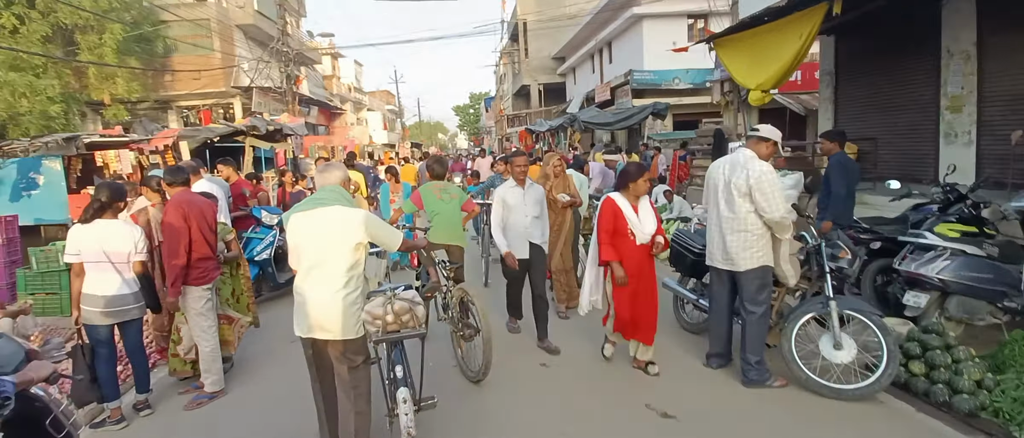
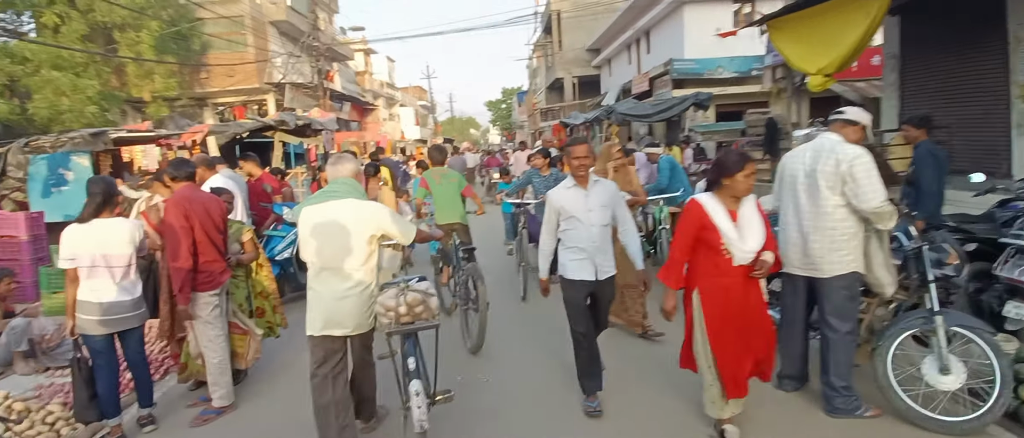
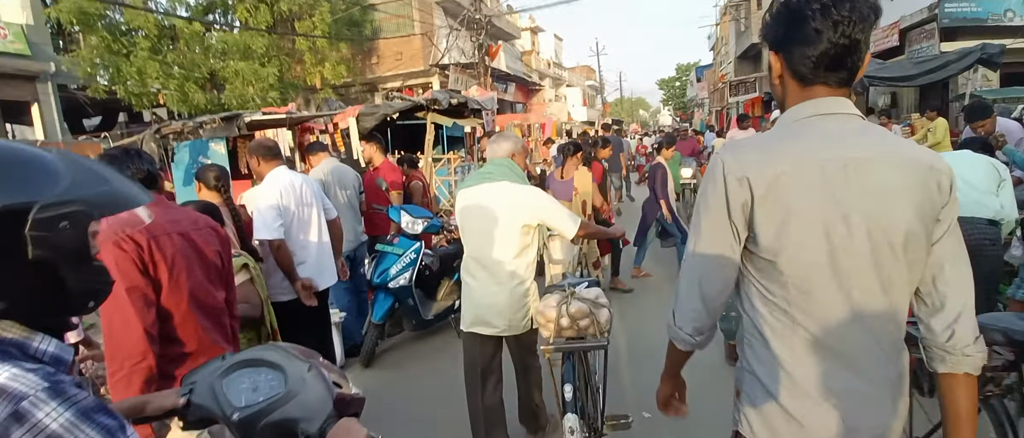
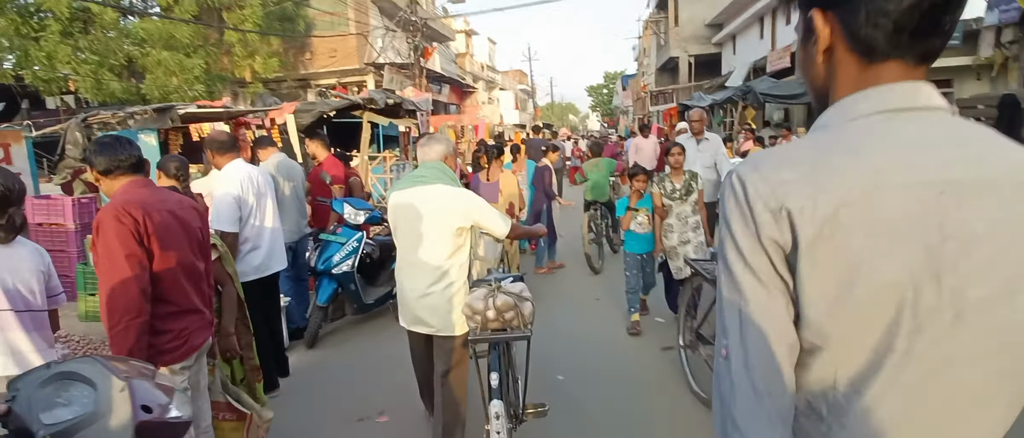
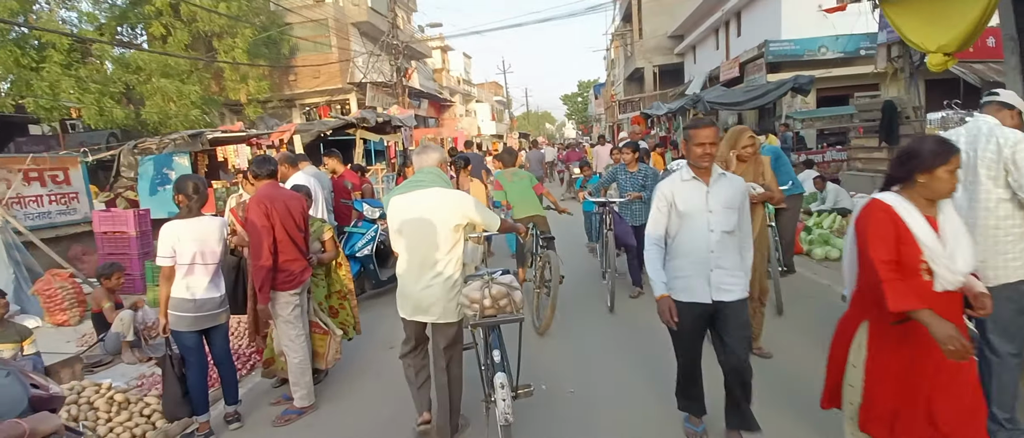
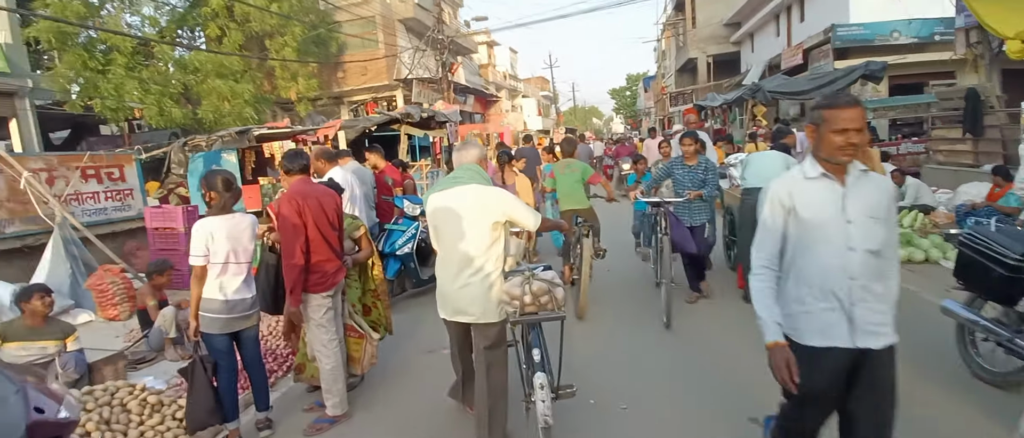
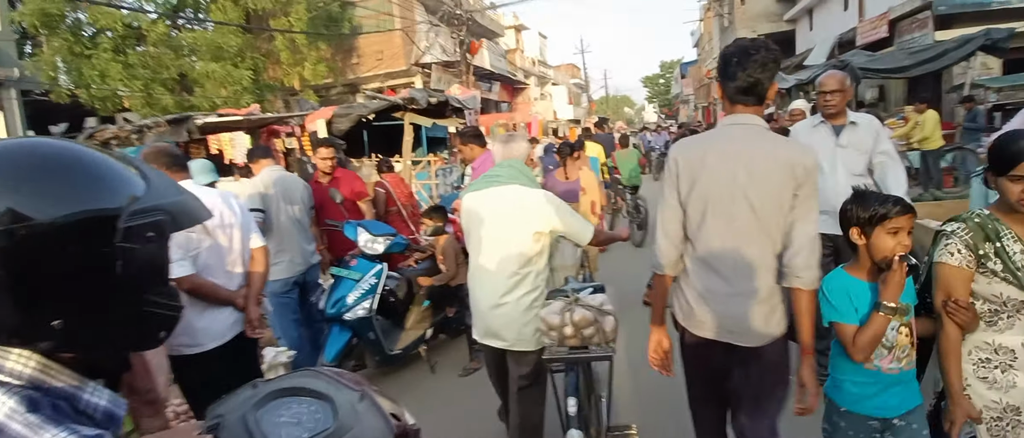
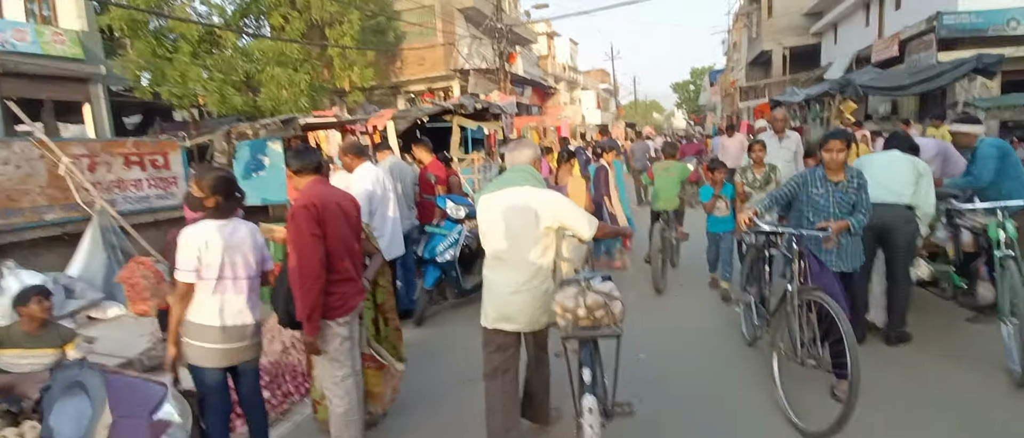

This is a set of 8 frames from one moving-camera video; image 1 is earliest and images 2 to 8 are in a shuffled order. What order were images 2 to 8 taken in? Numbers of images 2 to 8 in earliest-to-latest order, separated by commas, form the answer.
2, 5, 6, 8, 4, 3, 7
